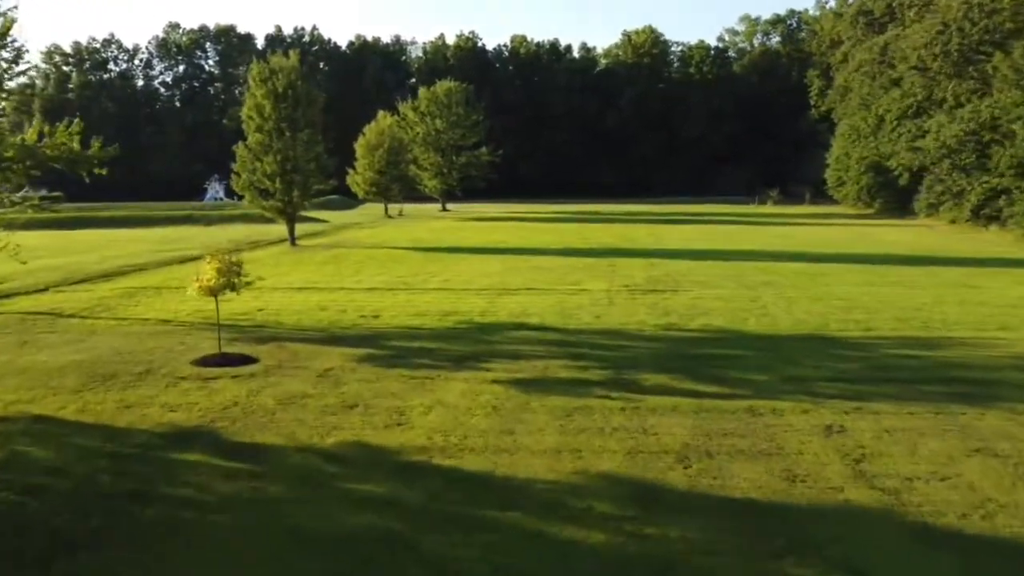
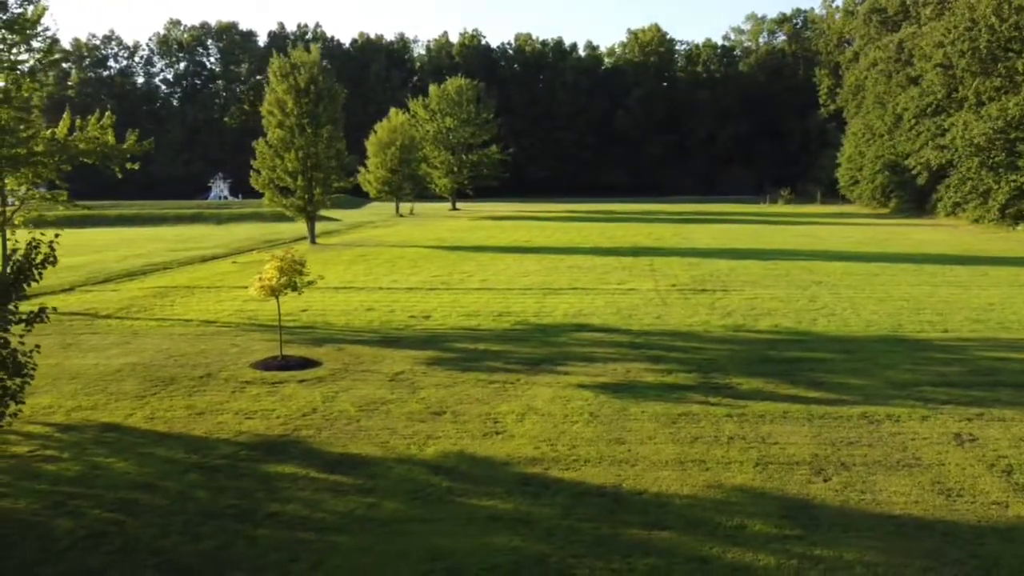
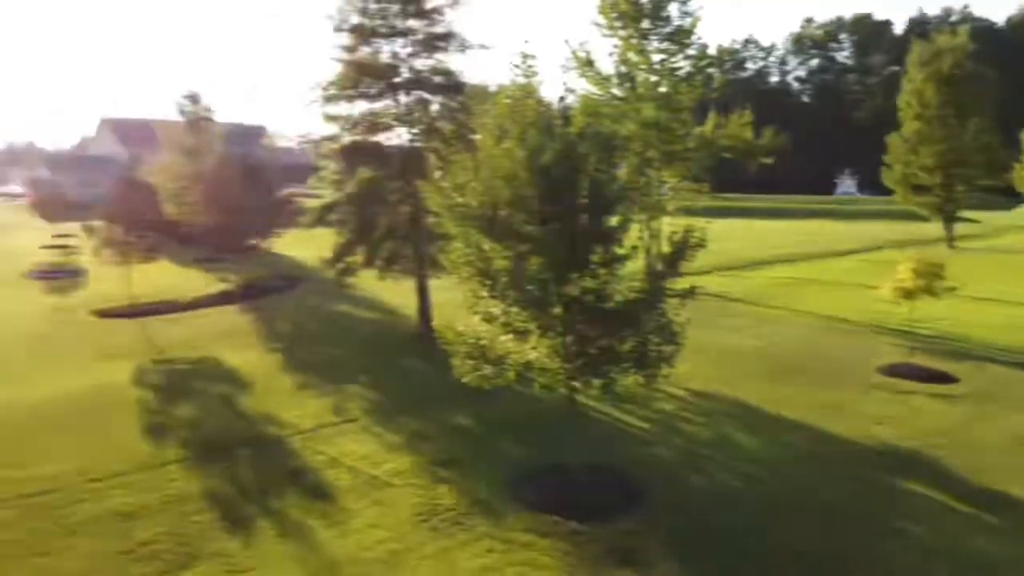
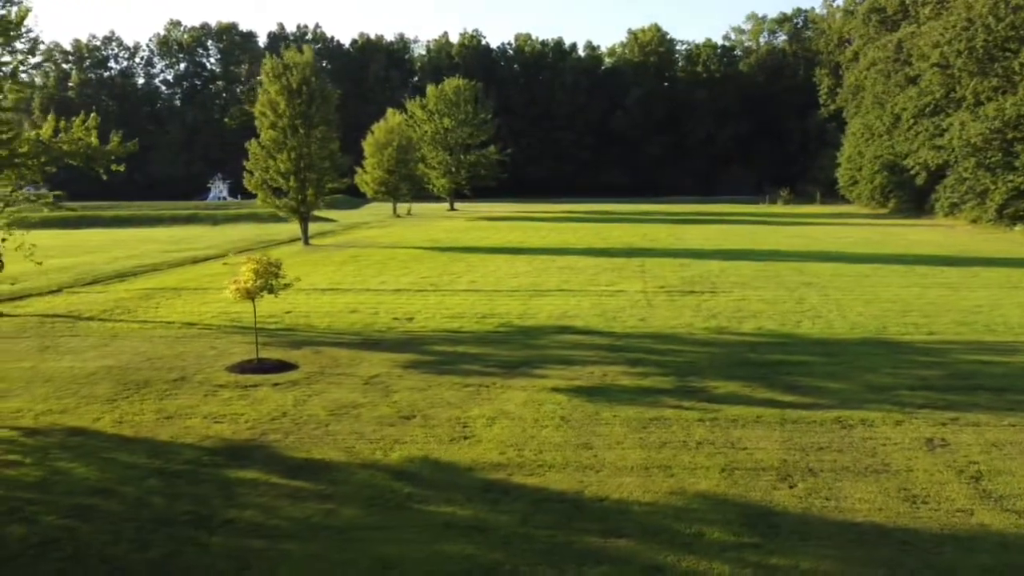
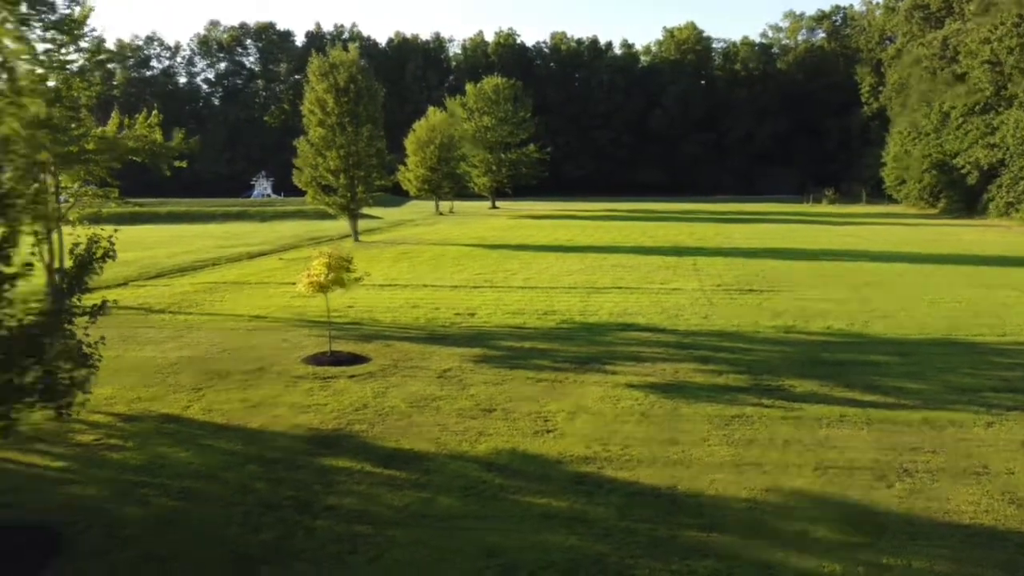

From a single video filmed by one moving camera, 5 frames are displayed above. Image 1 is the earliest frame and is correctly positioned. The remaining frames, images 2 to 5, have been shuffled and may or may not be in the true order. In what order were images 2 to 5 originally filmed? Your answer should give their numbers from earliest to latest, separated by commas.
4, 2, 5, 3
